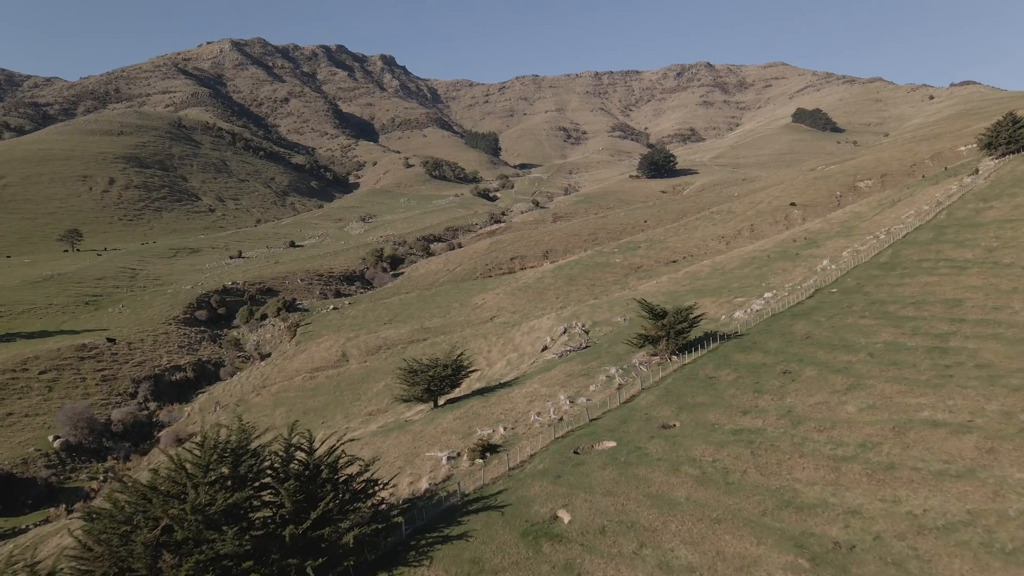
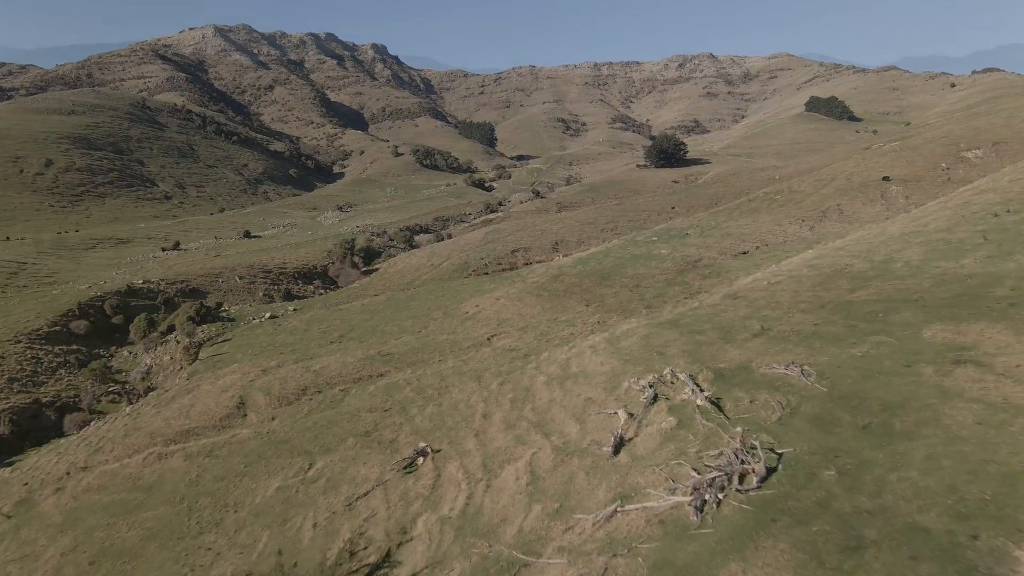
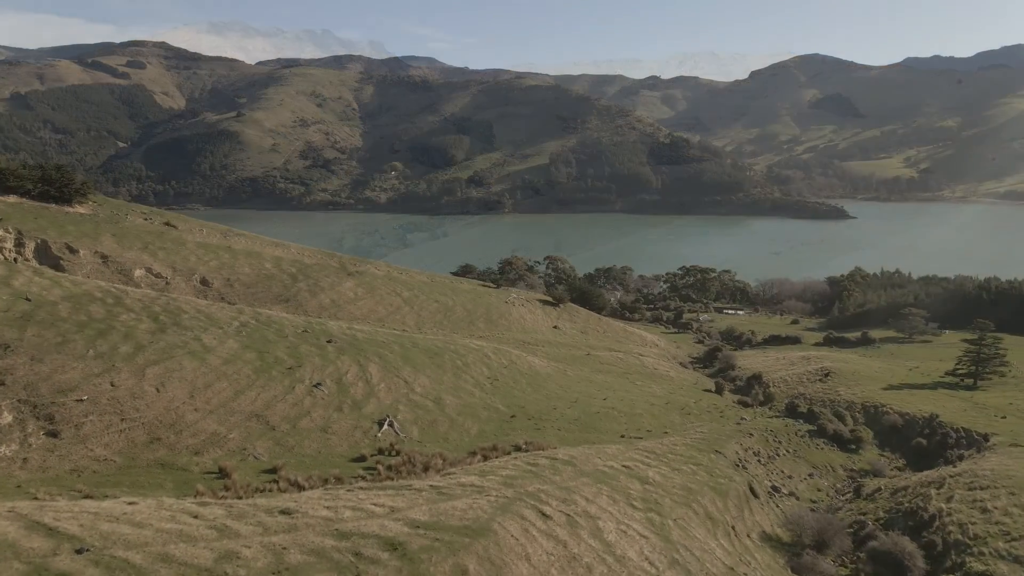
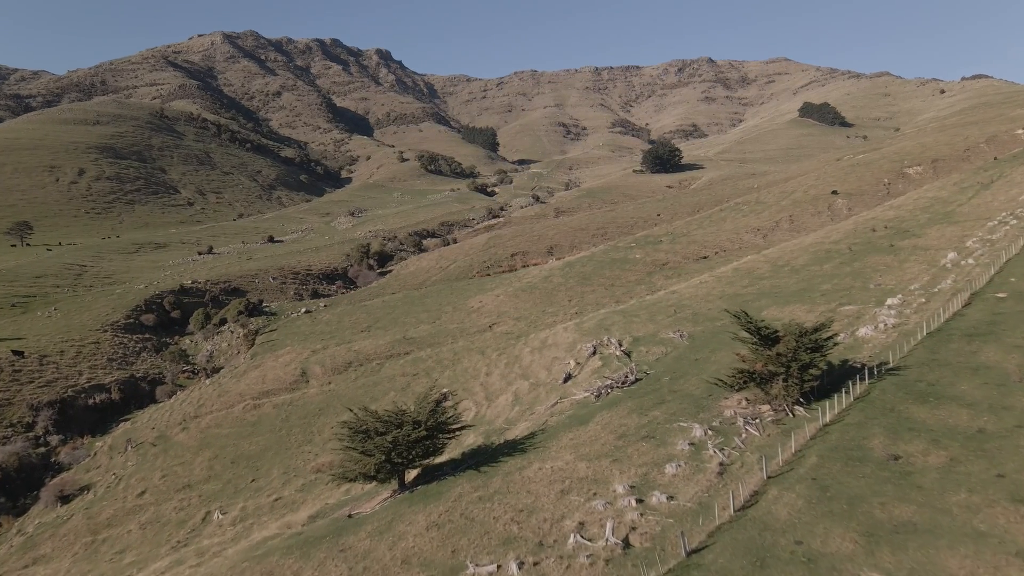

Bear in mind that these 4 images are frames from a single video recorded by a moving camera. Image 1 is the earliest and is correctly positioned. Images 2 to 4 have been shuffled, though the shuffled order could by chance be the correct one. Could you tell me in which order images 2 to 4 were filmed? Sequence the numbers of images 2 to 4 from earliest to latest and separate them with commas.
4, 2, 3
